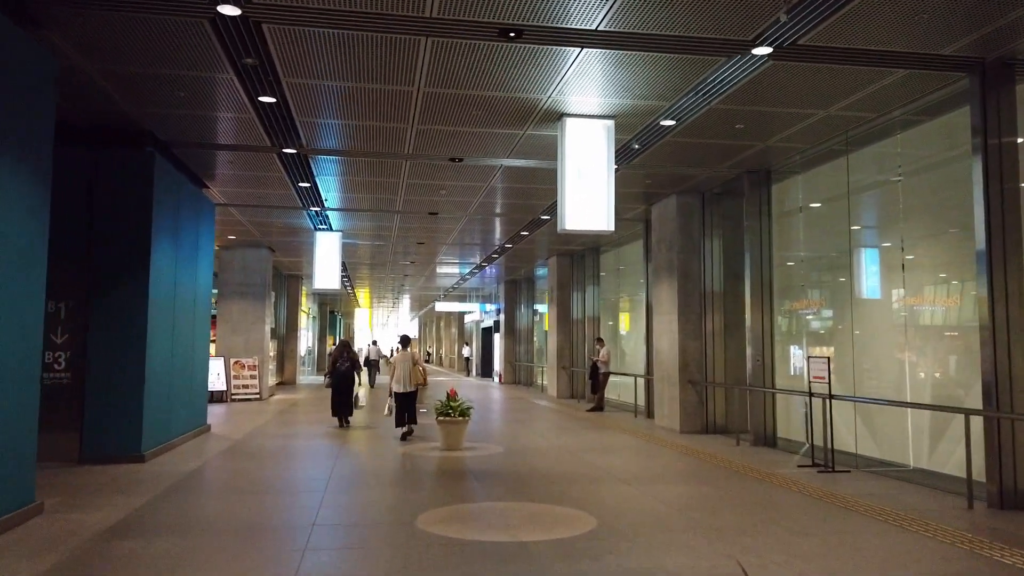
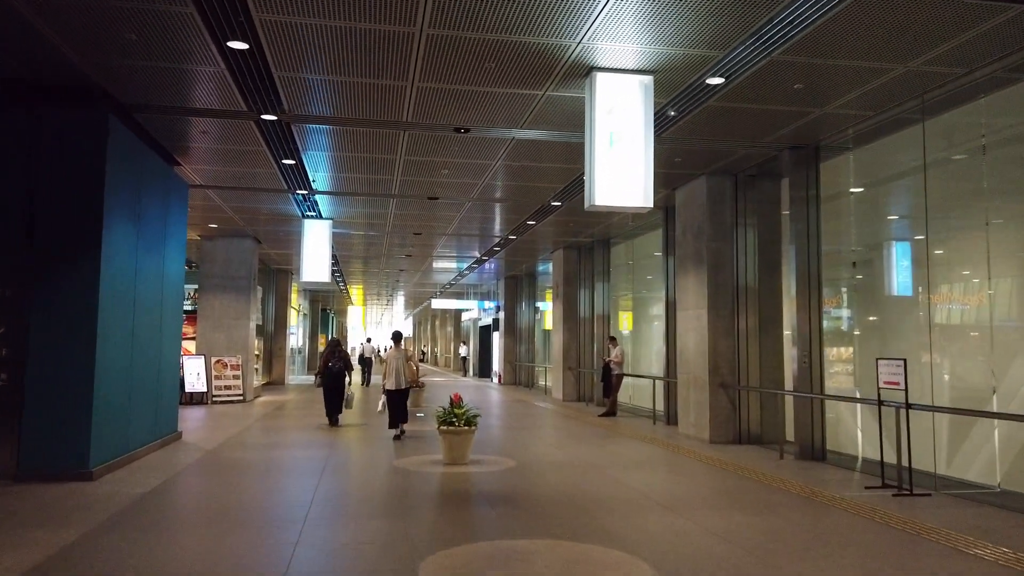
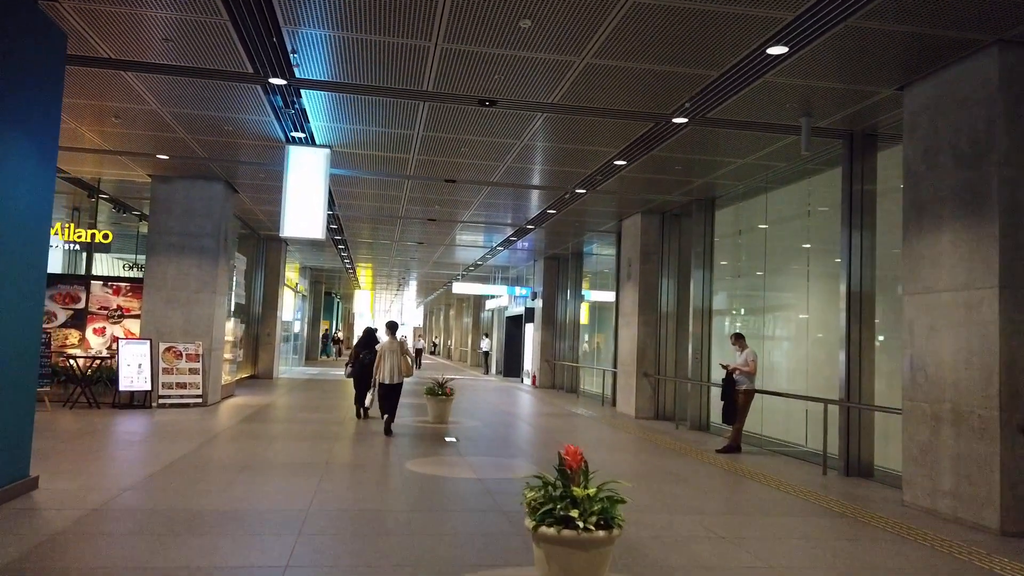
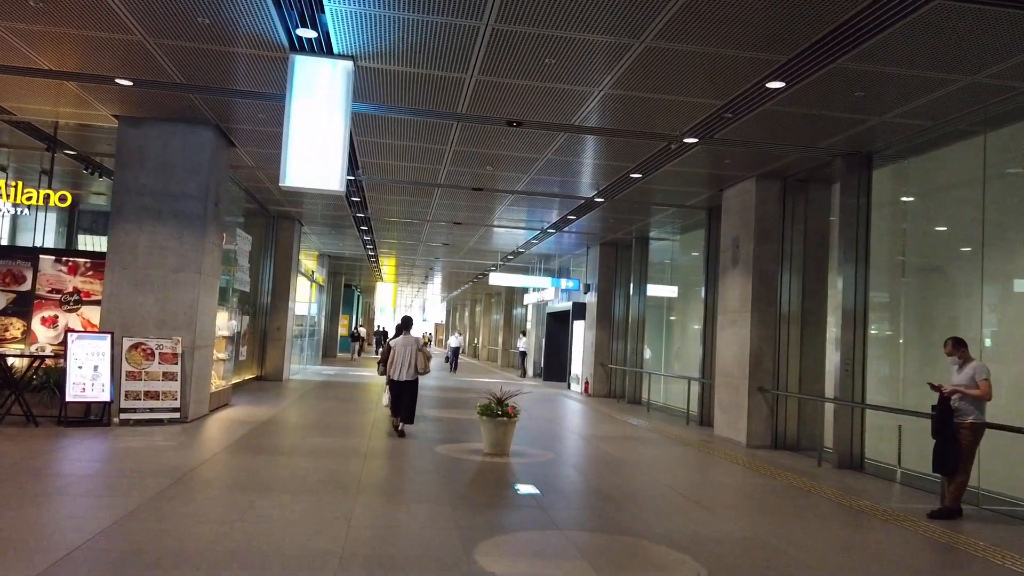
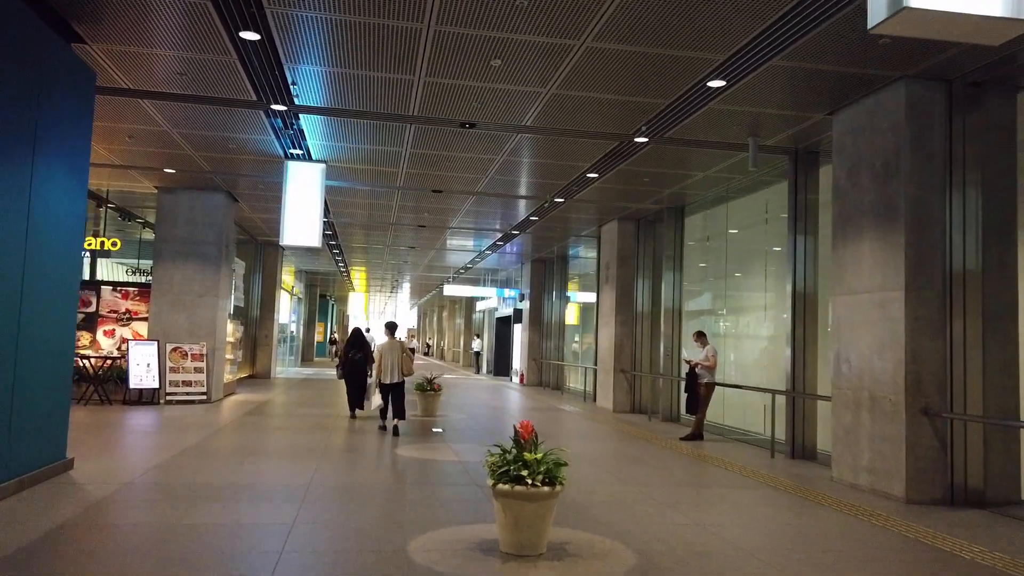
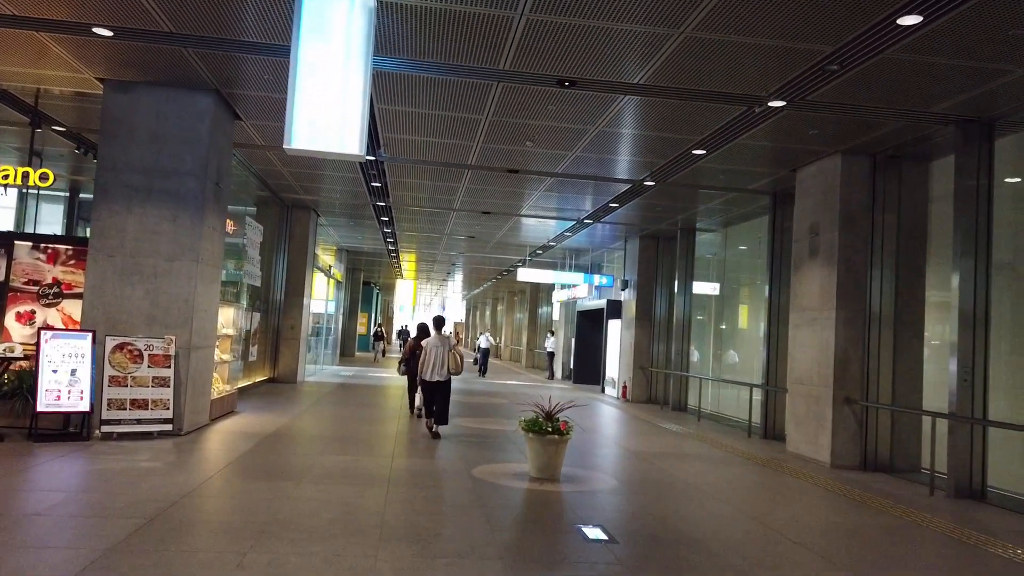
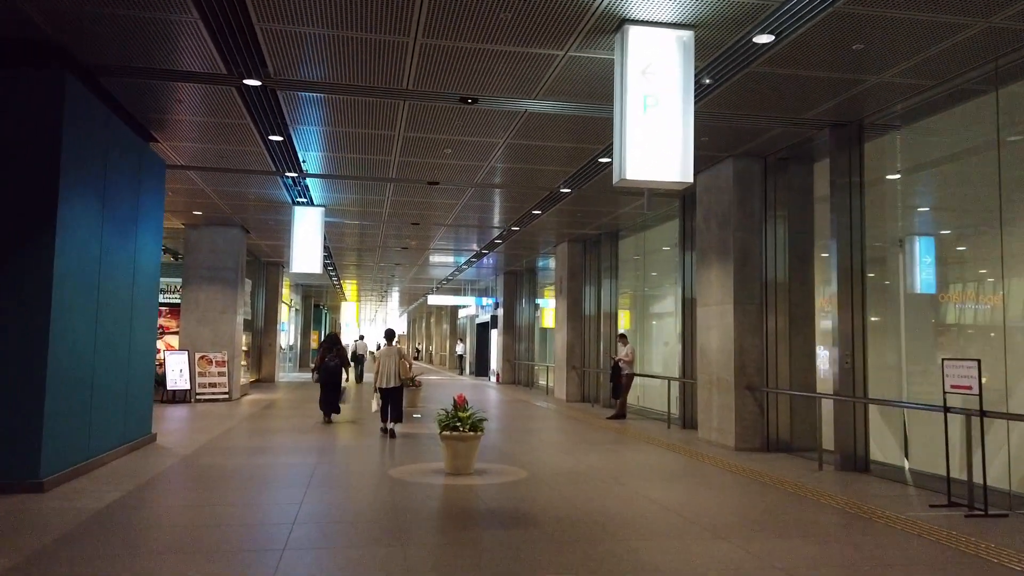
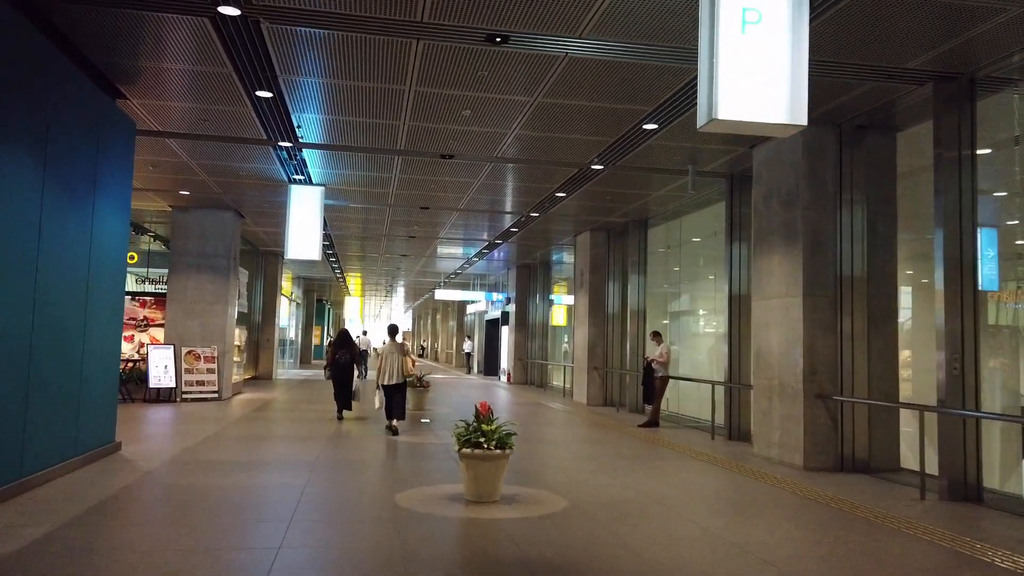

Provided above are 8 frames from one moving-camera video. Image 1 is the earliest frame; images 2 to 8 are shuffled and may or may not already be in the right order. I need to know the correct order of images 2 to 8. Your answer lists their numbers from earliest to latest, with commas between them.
2, 7, 8, 5, 3, 4, 6
